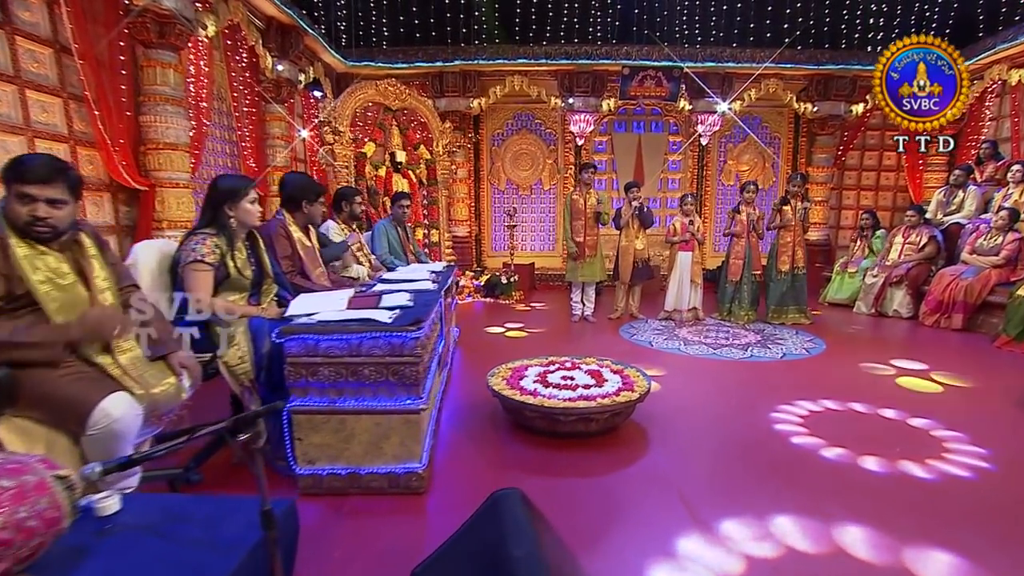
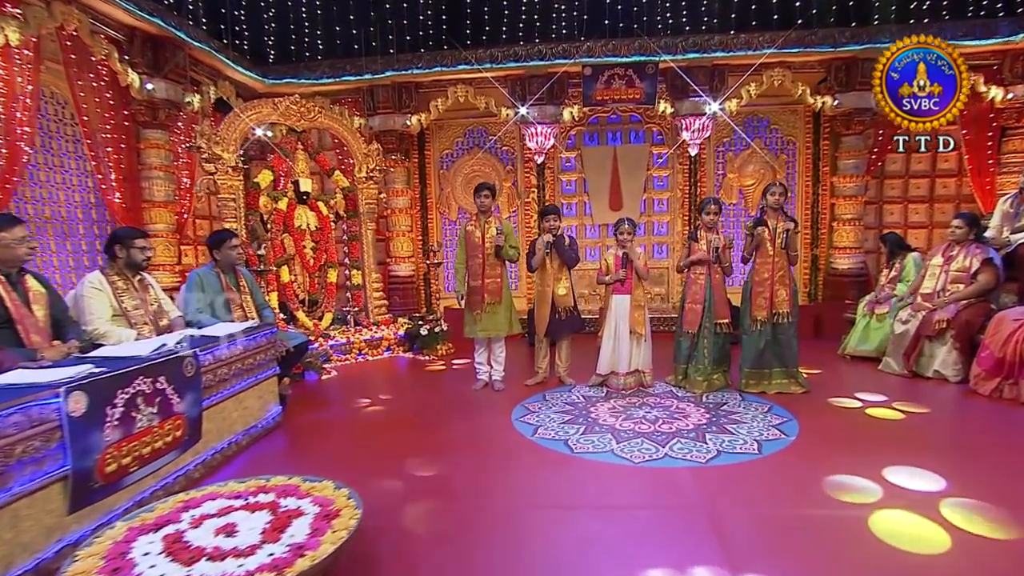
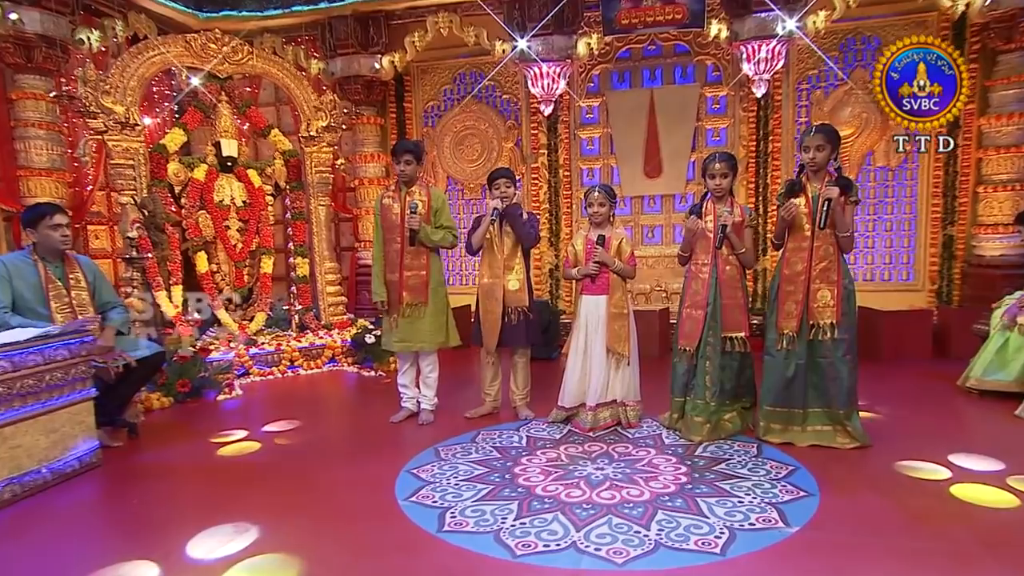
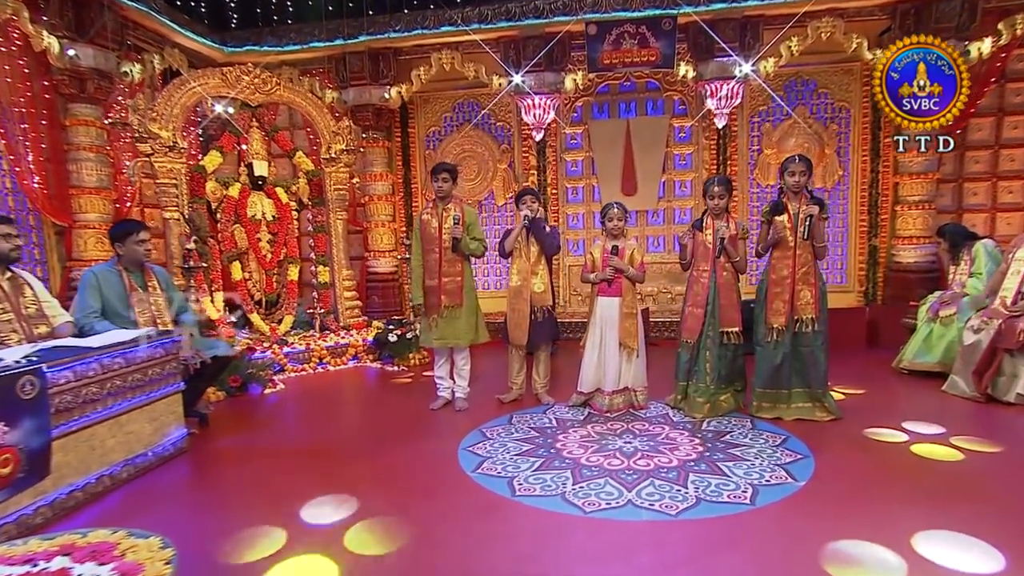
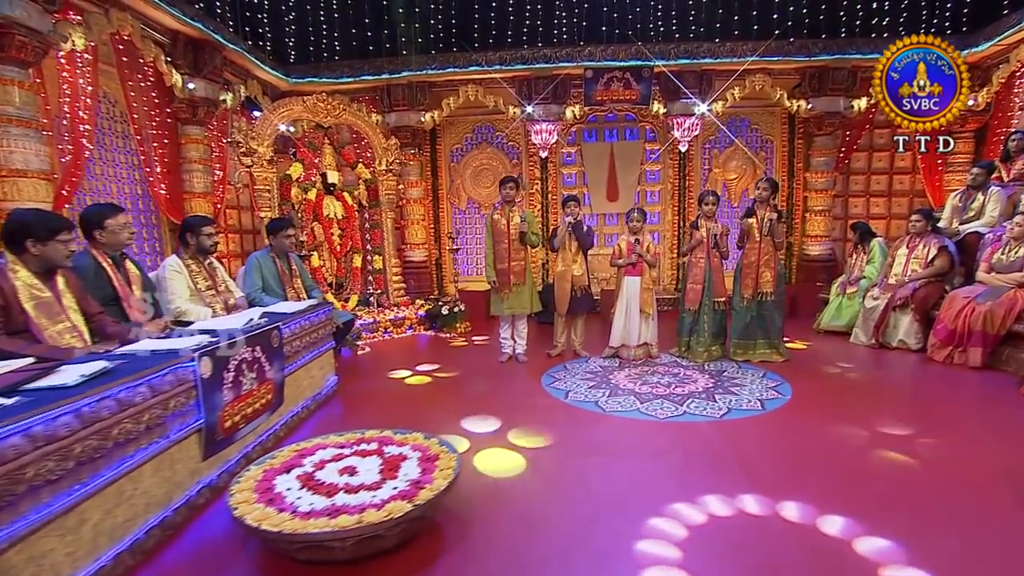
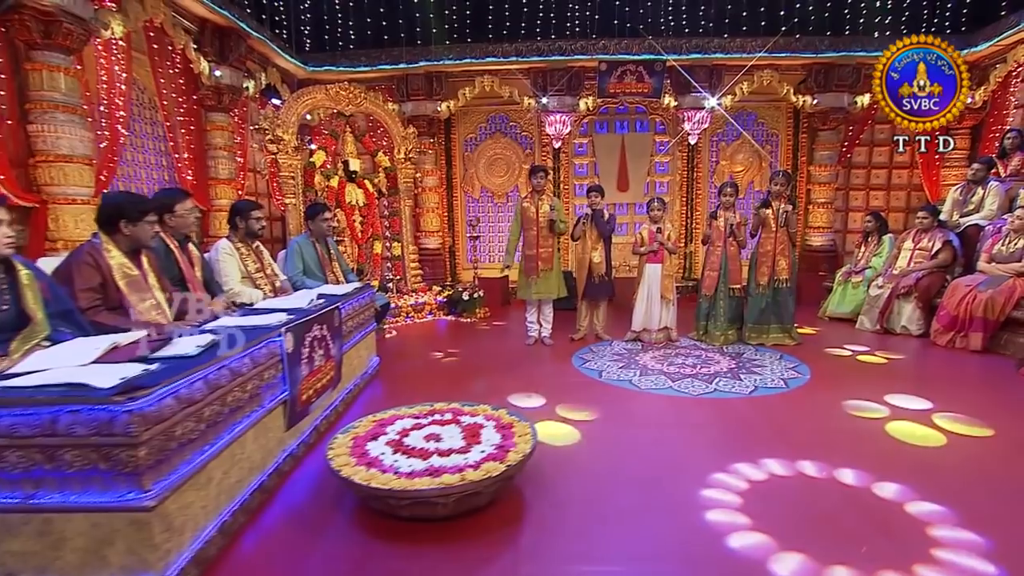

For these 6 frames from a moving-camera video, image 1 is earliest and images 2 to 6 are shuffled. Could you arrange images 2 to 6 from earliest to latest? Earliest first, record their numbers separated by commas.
6, 5, 2, 4, 3
